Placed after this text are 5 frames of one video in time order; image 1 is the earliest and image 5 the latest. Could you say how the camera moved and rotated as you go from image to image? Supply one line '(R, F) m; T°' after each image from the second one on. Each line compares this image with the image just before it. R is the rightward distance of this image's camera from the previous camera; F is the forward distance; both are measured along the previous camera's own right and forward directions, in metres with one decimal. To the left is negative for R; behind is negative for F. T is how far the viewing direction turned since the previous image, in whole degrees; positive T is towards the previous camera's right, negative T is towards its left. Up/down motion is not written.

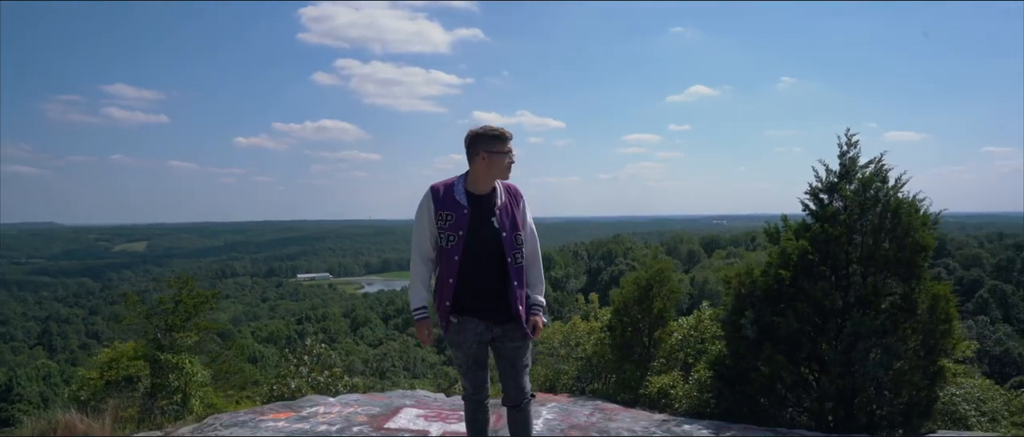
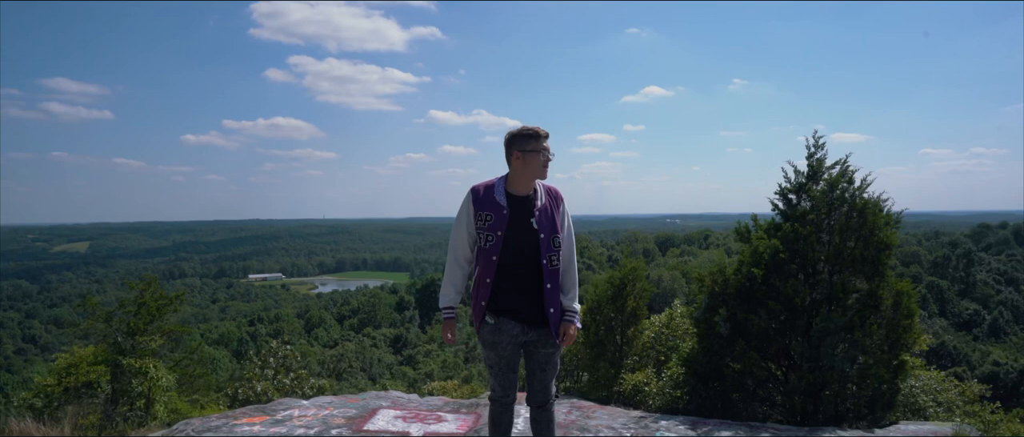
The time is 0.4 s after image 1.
(+2.7, -0.5) m; -11°
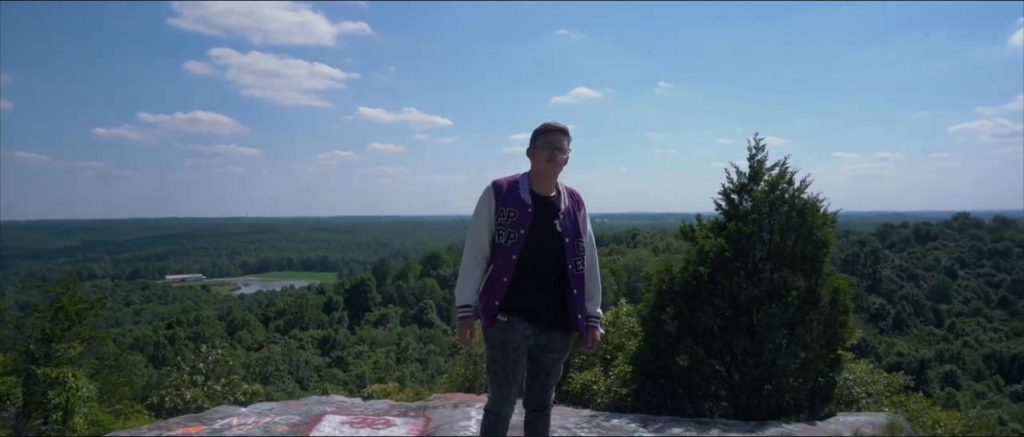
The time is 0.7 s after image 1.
(-0.3, +0.1) m; +6°
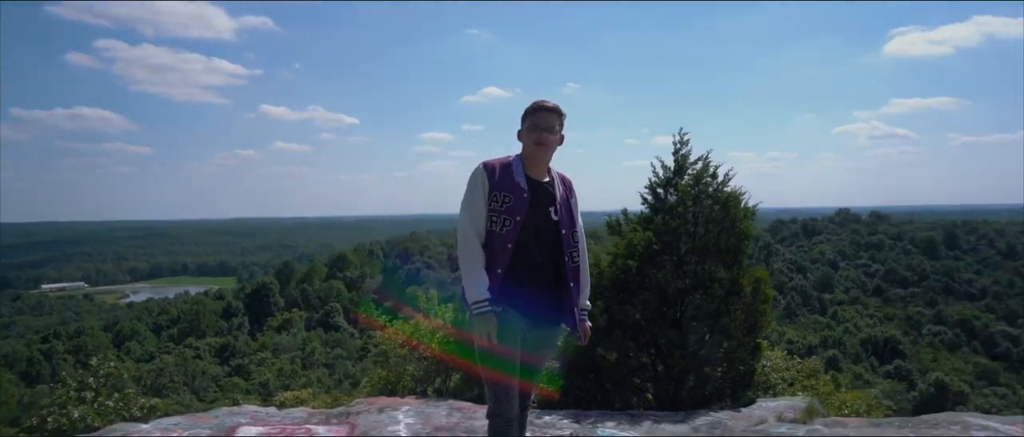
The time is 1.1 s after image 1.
(-0.3, +0.3) m; +8°
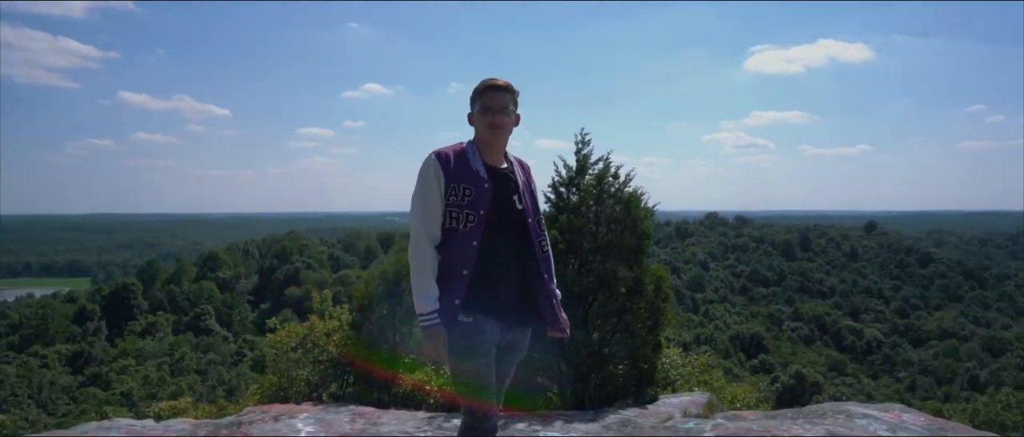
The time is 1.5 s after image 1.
(-0.4, +0.3) m; +10°
